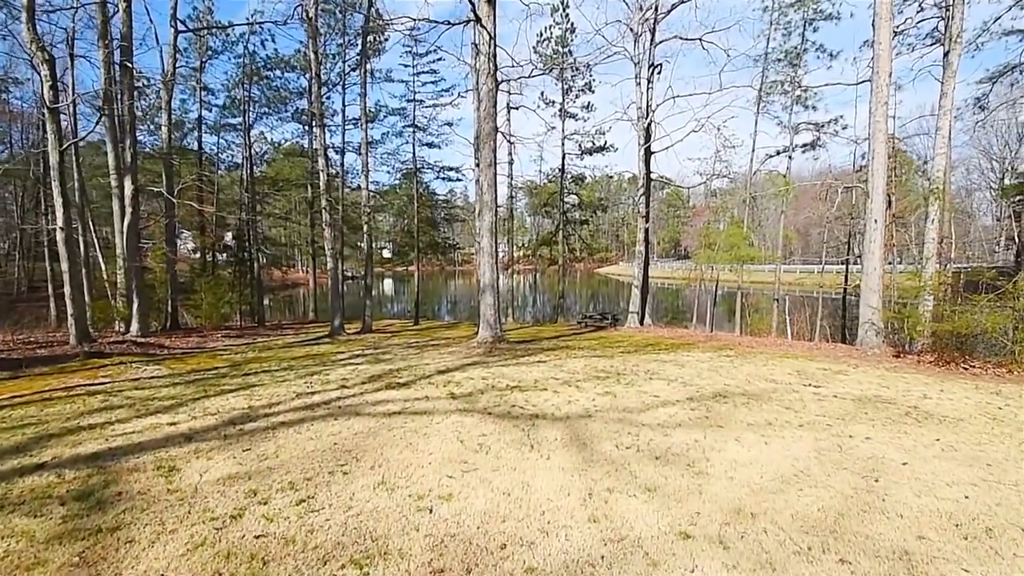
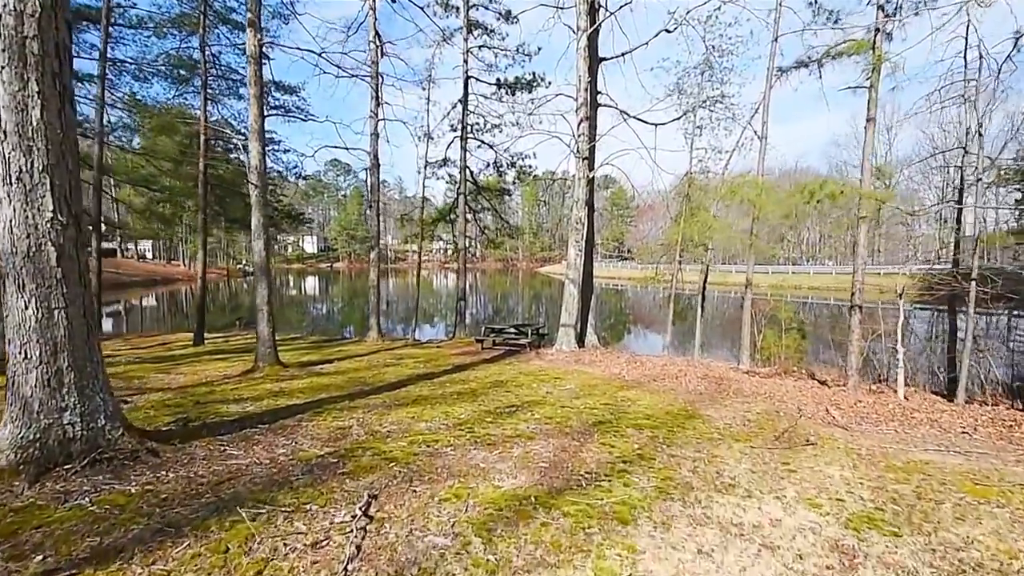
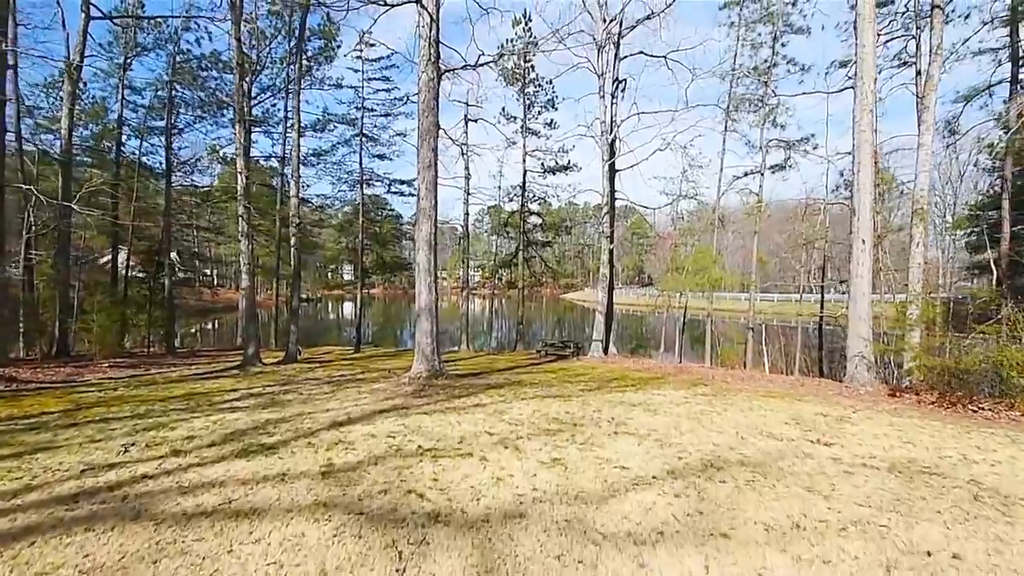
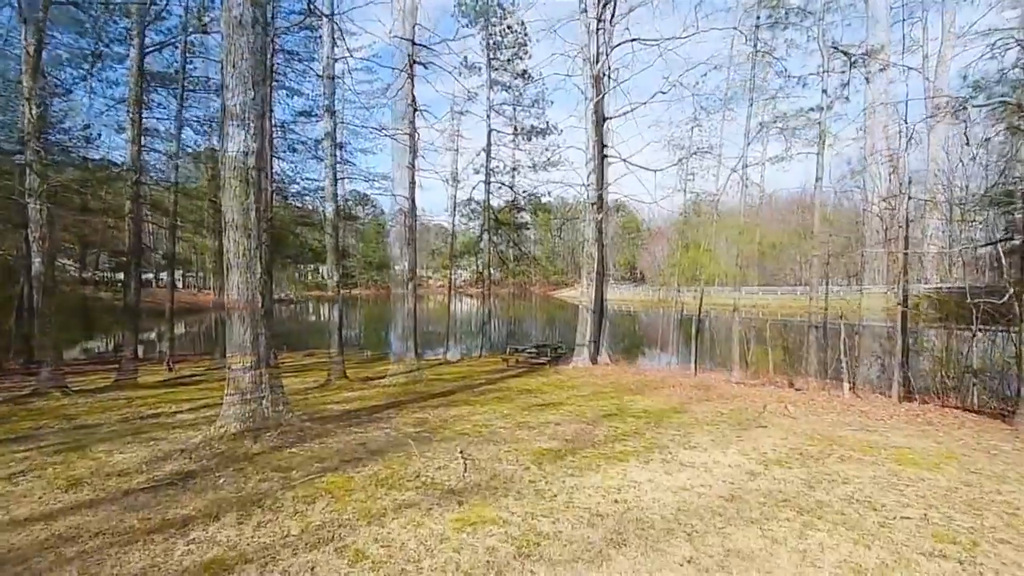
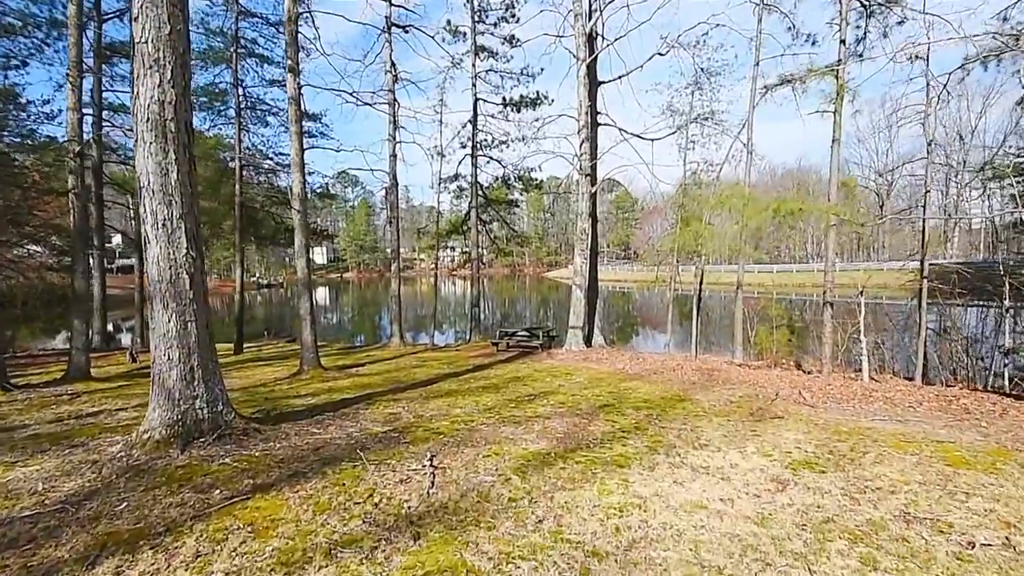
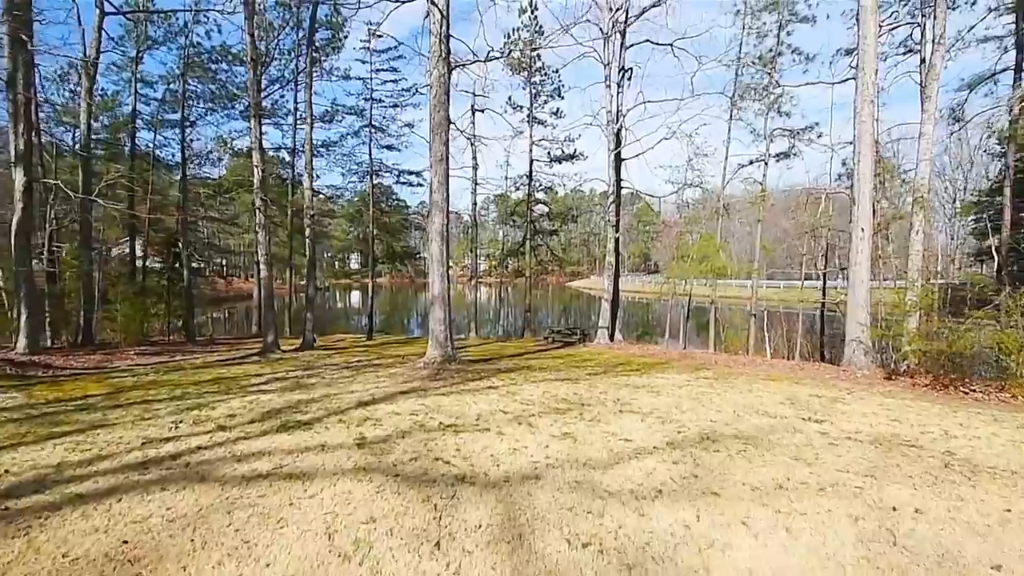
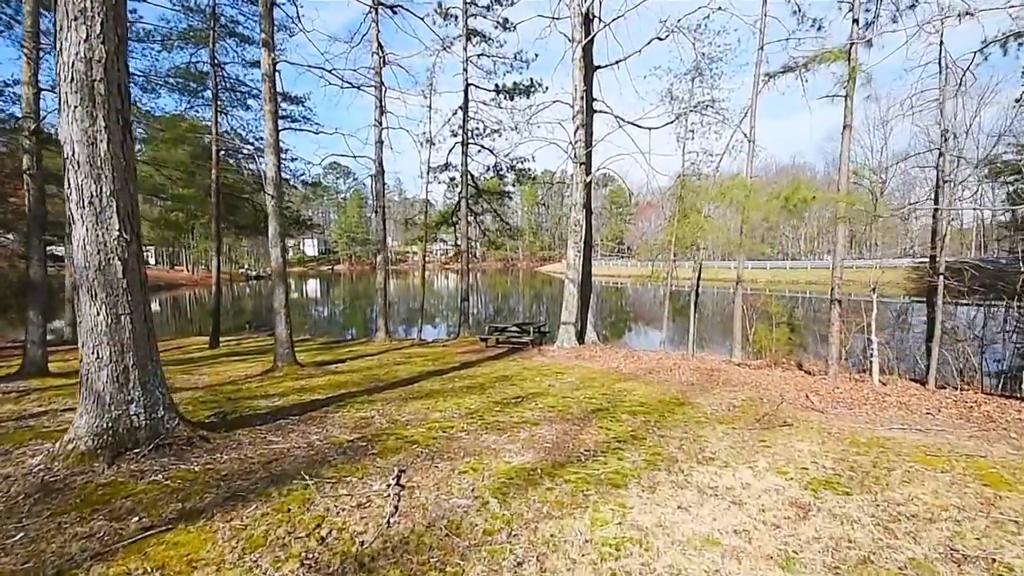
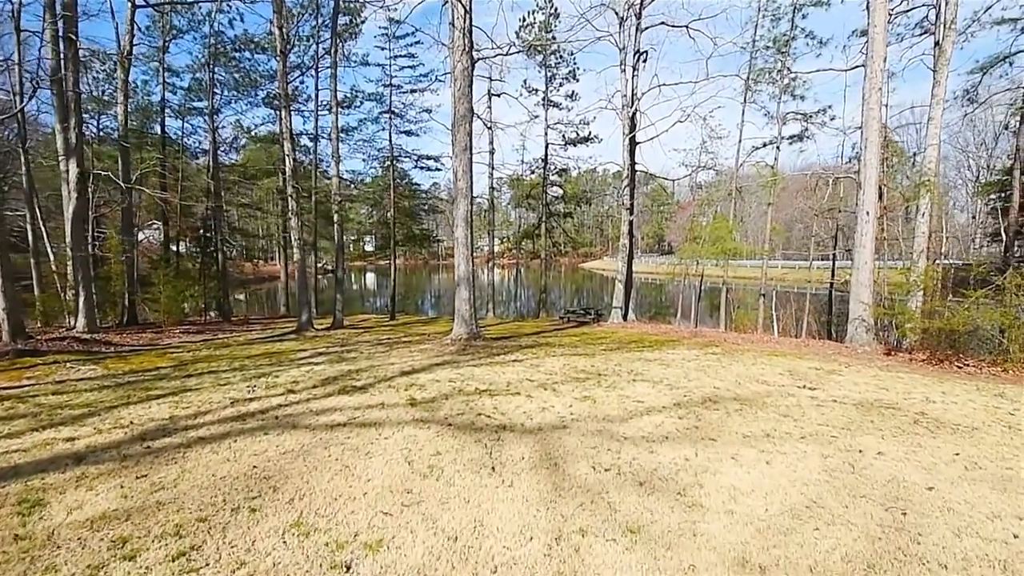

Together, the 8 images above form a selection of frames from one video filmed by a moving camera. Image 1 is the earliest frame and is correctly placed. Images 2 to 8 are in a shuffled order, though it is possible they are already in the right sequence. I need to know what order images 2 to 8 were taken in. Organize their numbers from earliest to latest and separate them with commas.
8, 6, 3, 4, 5, 7, 2
